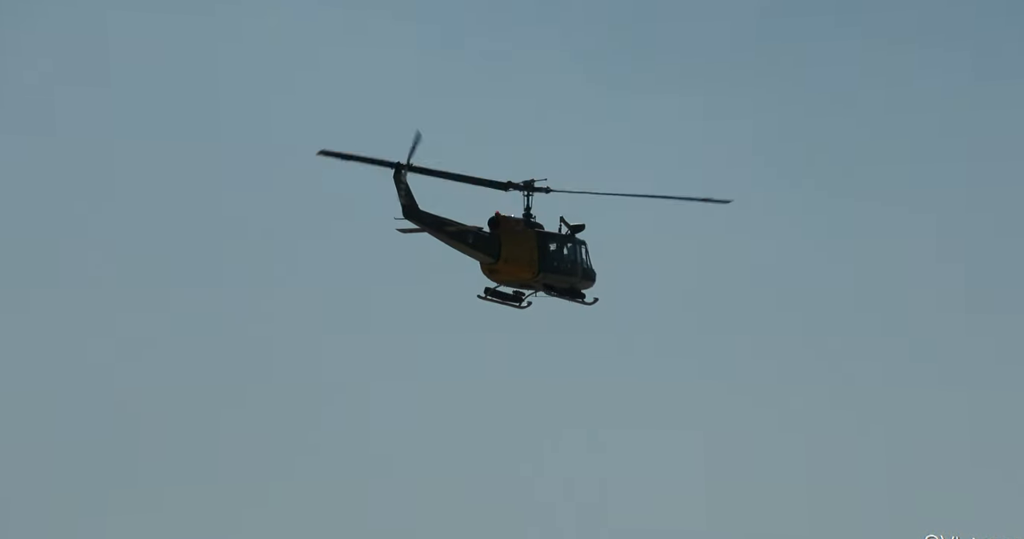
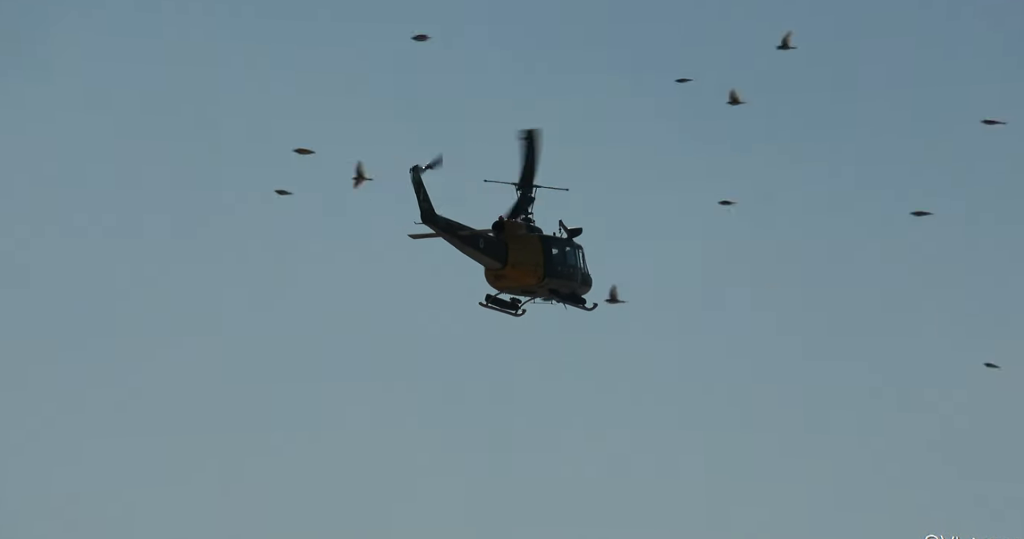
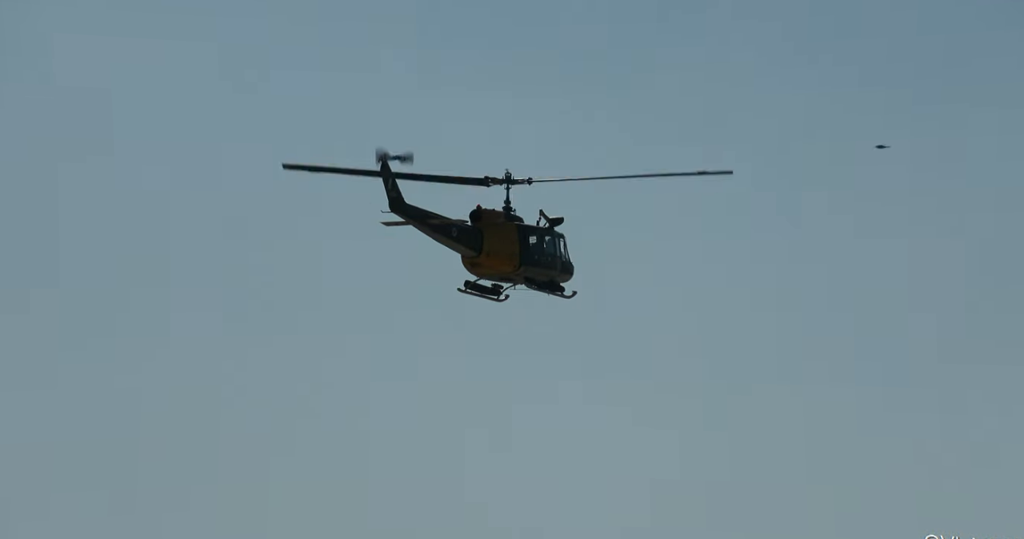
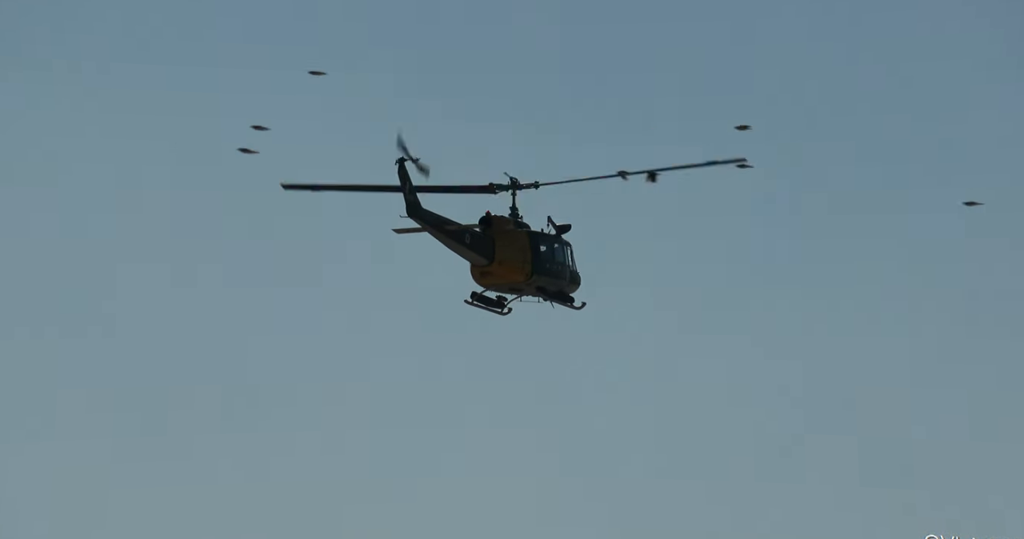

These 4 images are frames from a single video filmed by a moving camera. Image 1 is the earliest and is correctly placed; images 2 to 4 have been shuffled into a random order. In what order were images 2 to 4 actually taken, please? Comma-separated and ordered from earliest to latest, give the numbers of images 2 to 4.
3, 2, 4
